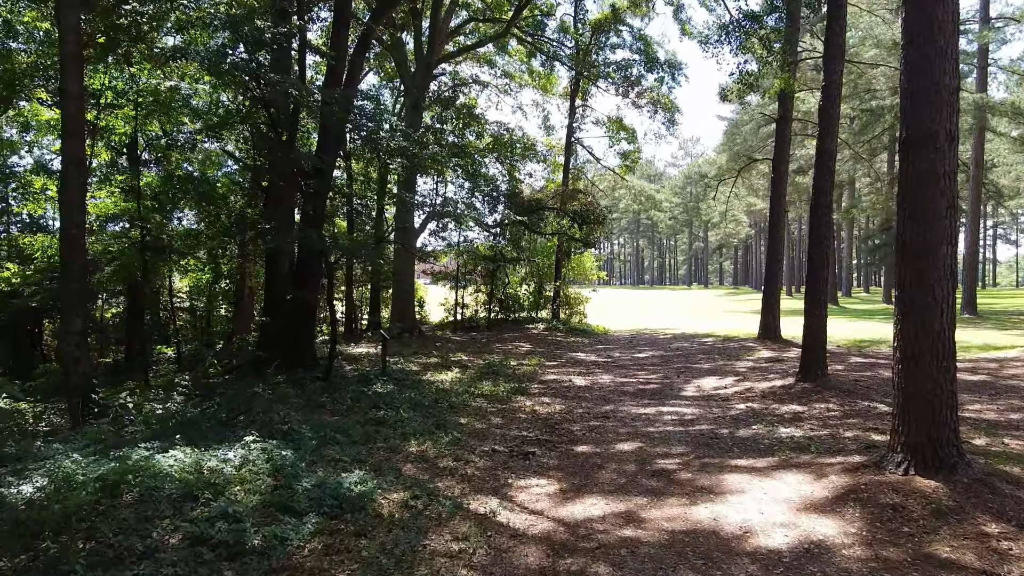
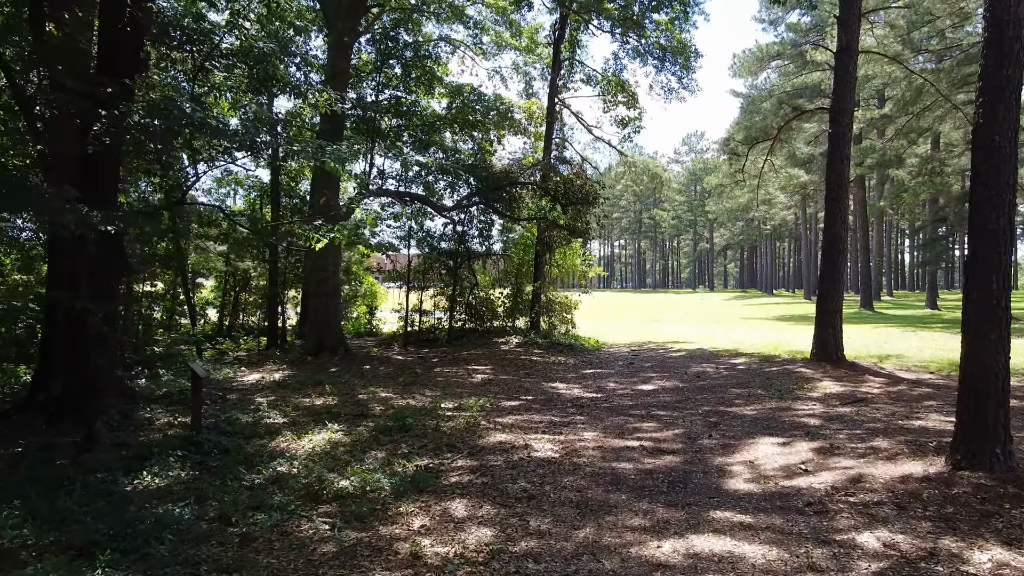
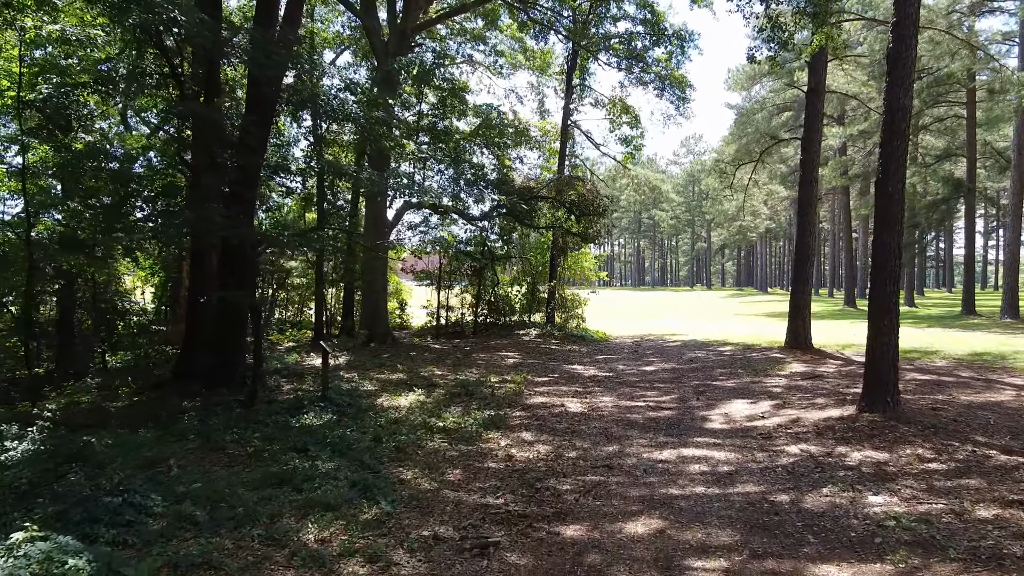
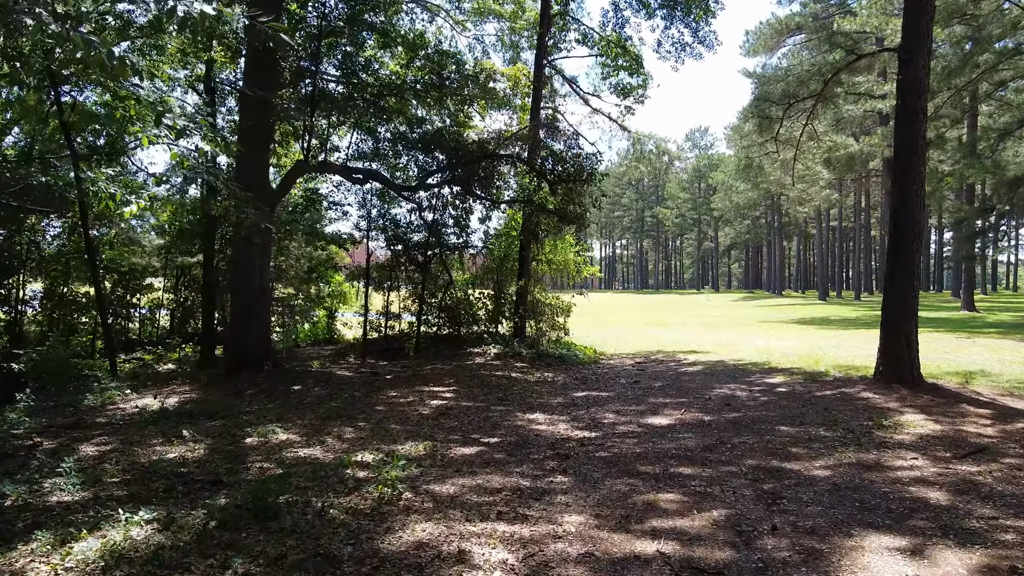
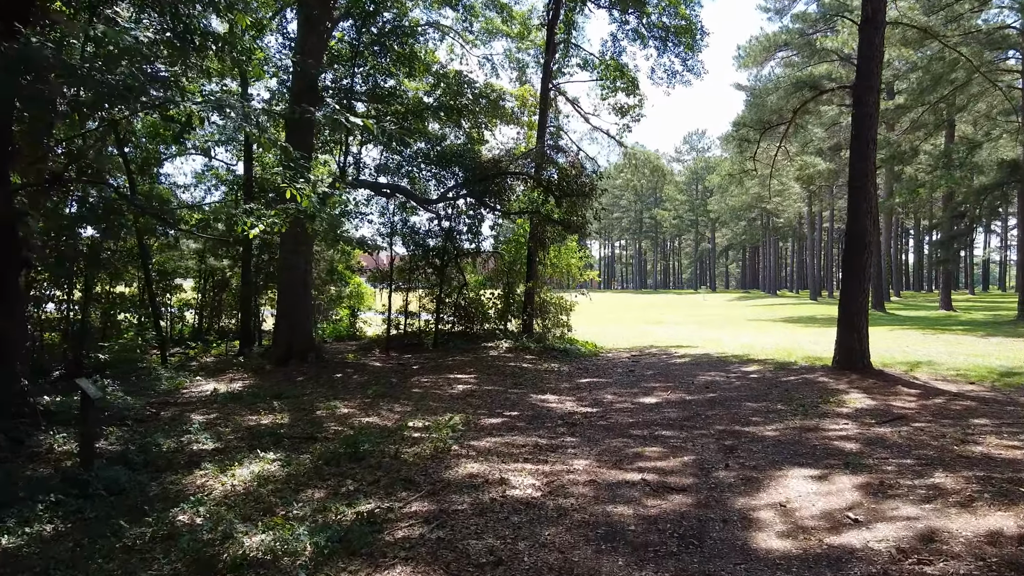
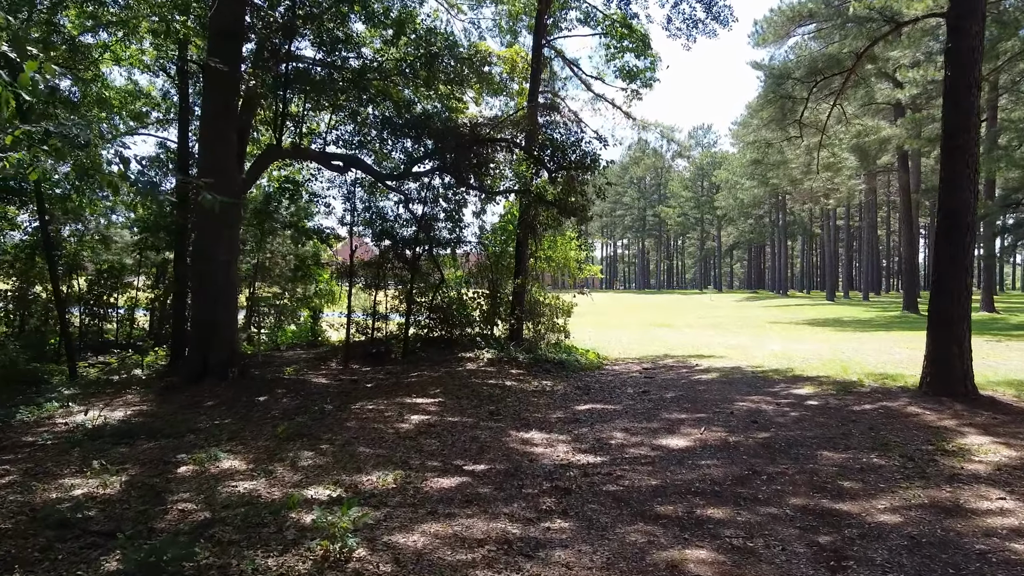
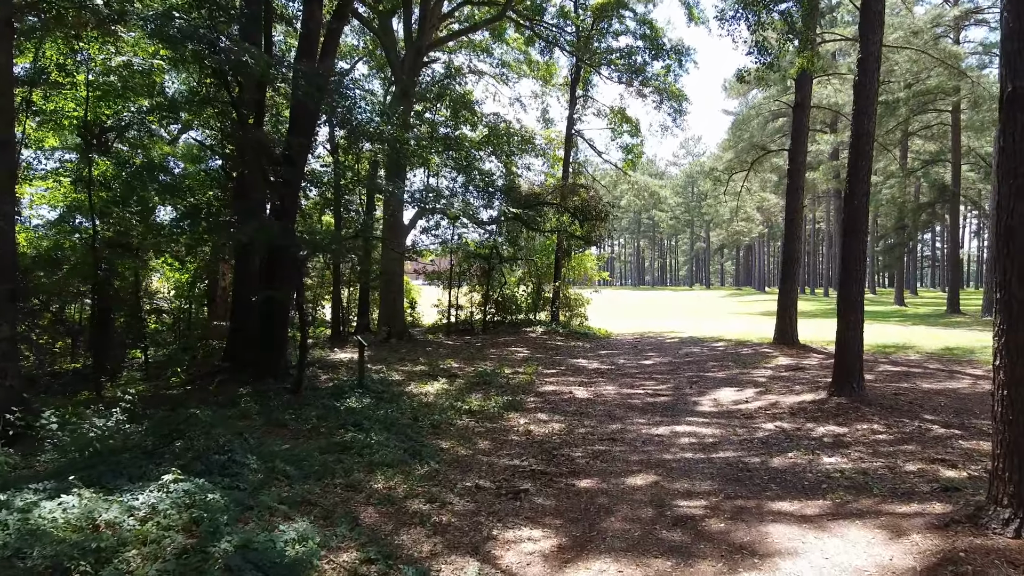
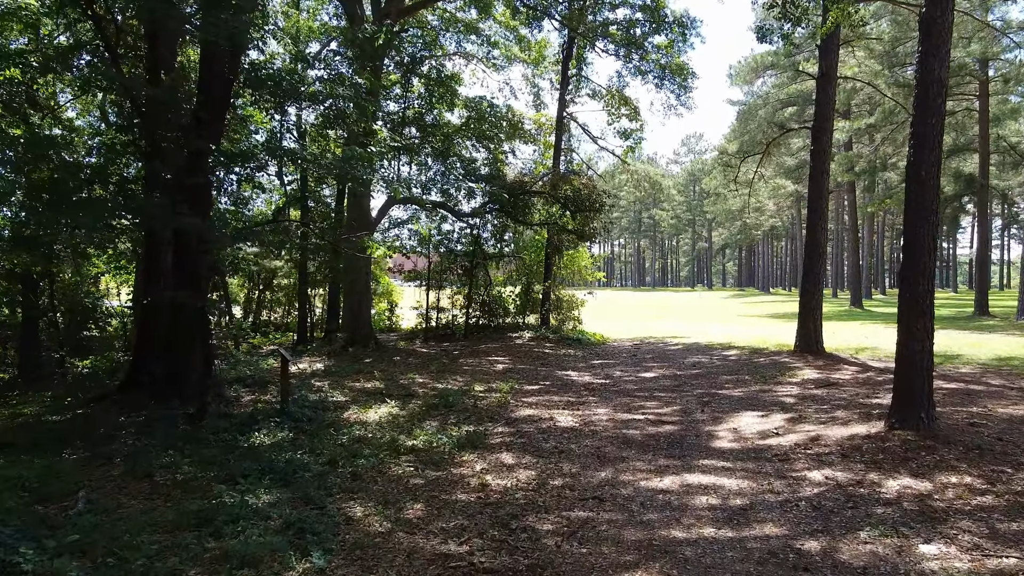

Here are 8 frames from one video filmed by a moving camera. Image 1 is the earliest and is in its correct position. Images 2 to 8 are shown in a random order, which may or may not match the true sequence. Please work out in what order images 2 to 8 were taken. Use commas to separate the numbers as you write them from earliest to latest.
7, 3, 8, 2, 5, 4, 6
